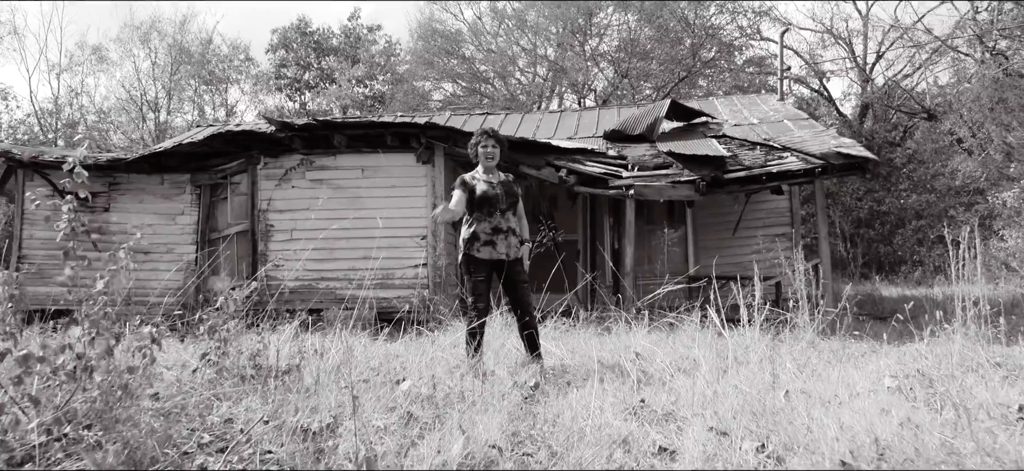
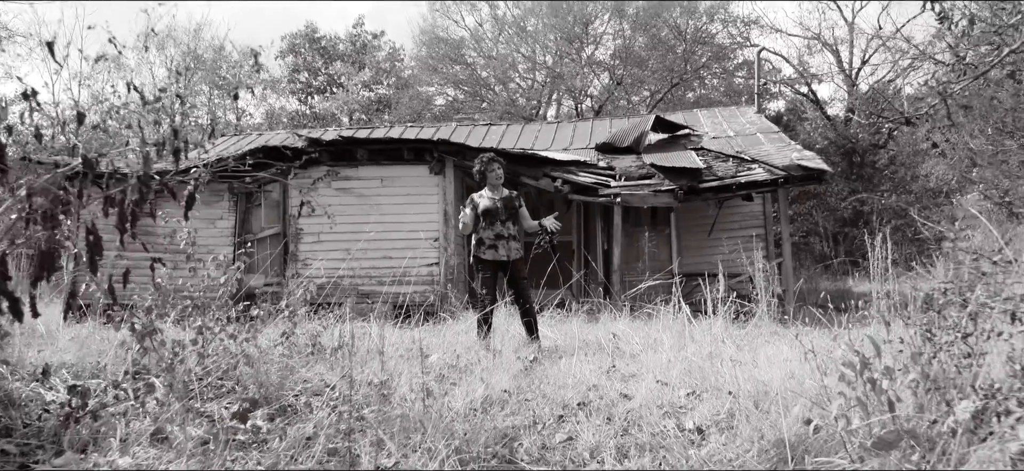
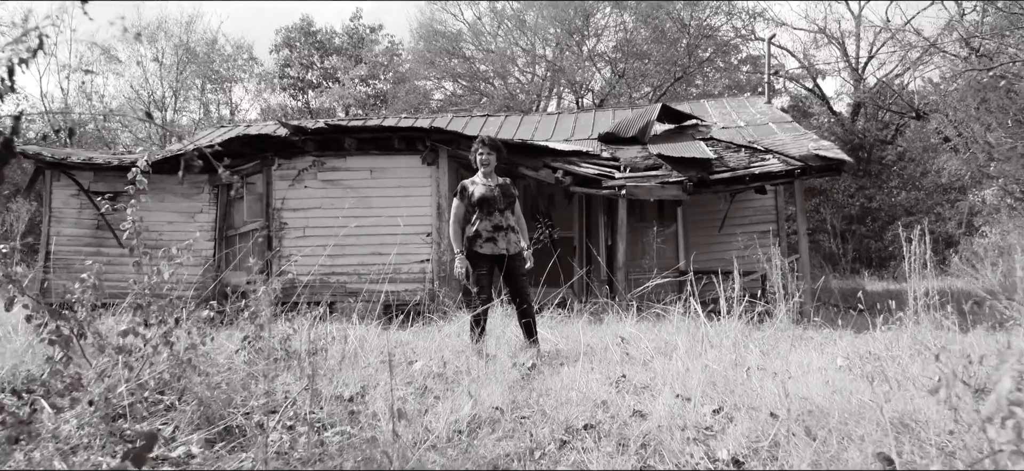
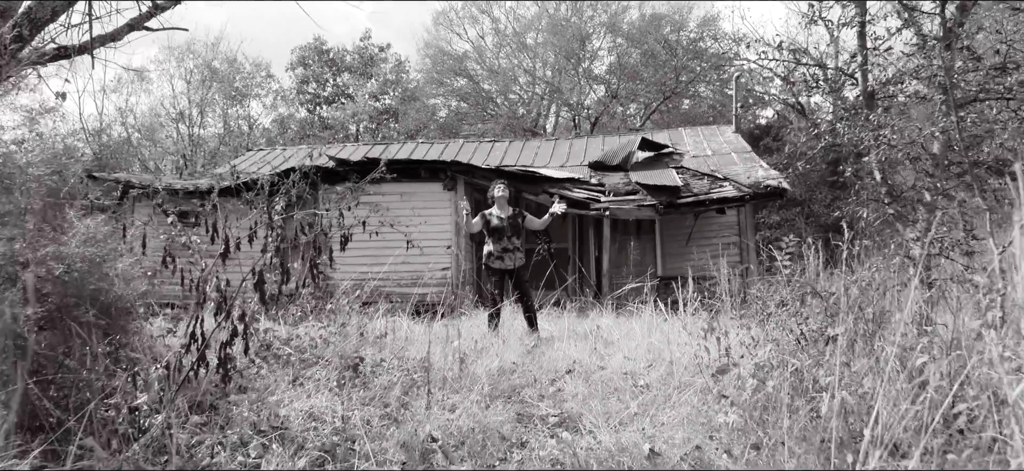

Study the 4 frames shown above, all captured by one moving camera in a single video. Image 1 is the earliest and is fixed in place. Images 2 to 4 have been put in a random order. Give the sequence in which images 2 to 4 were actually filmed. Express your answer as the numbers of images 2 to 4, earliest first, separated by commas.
3, 2, 4
